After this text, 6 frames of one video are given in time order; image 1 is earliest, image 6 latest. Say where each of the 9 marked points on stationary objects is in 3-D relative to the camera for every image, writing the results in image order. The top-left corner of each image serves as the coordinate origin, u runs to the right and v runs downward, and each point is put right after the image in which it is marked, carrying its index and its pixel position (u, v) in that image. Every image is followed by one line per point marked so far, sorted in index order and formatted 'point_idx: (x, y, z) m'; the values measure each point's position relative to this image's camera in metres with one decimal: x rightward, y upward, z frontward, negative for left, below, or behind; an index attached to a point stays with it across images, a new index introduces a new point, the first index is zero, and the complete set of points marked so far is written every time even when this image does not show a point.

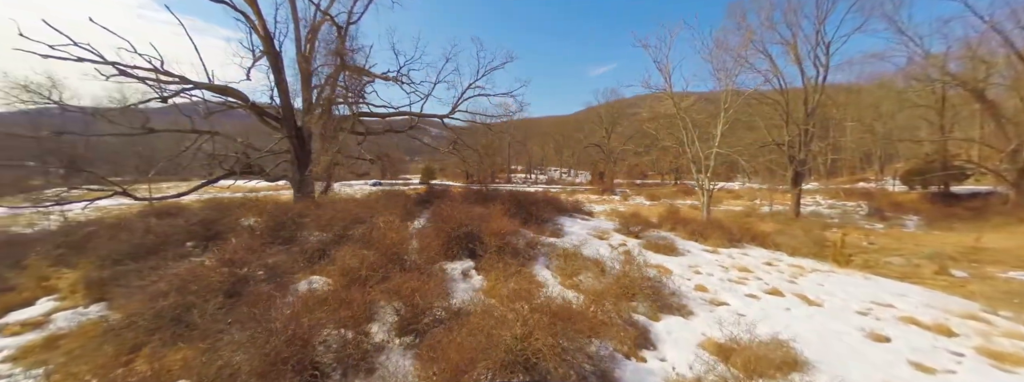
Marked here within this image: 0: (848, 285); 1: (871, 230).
0: (+6.3, -1.8, +6.0) m
1: (+16.7, -1.8, +14.8) m
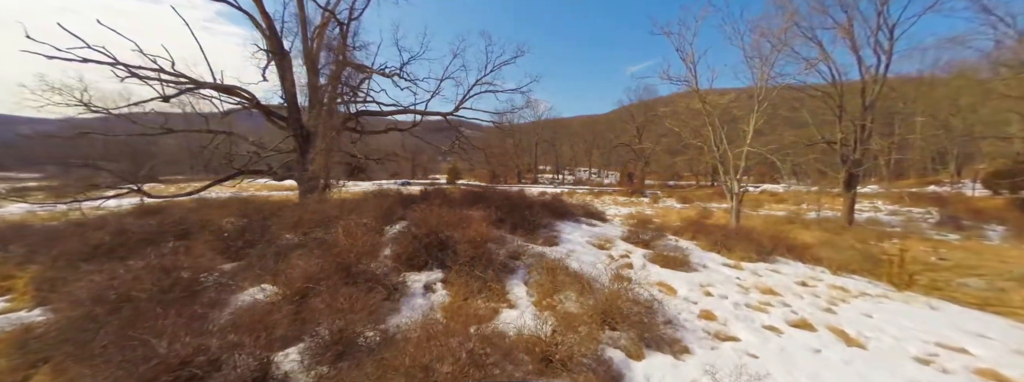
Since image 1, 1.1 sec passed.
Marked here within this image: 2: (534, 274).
0: (+5.9, -1.9, +4.7) m
1: (+17.1, -2.0, +12.6) m
2: (+0.4, -1.4, +5.2) m
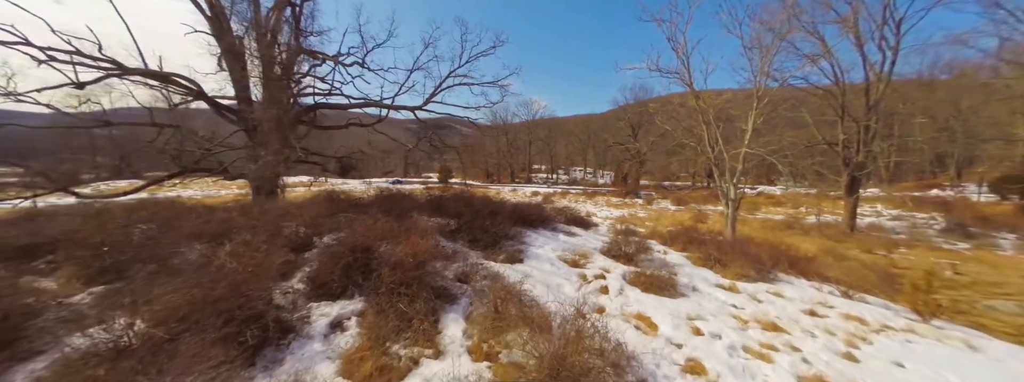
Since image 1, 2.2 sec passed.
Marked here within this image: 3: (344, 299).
0: (+5.1, -2.1, +3.7) m
1: (+16.2, -2.3, +11.7) m
2: (-0.4, -1.5, +4.2) m
3: (-2.1, -1.4, +4.1) m
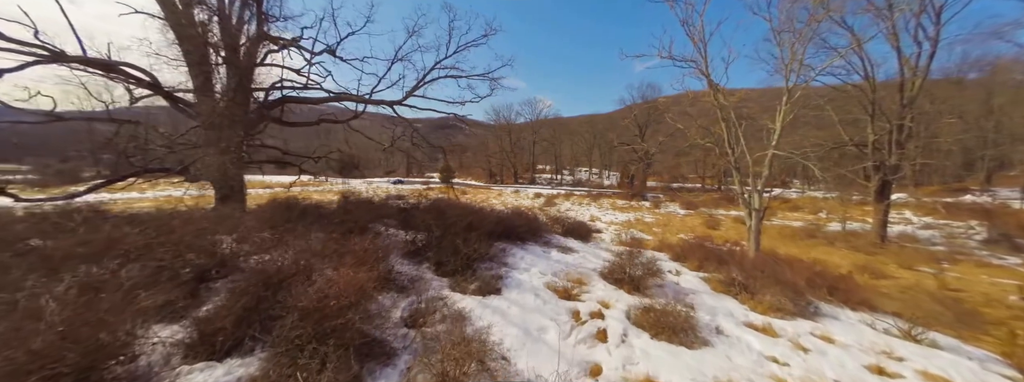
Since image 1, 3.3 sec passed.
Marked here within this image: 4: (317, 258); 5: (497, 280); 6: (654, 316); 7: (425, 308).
0: (+4.7, -2.3, +2.5) m
1: (+15.9, -2.5, +10.2) m
2: (-0.8, -1.6, +3.0) m
3: (-2.5, -1.5, +2.9) m
4: (-2.5, -0.8, +4.1) m
5: (-0.2, -1.3, +4.8) m
6: (+1.9, -1.7, +4.3) m
7: (-1.0, -1.4, +3.8) m
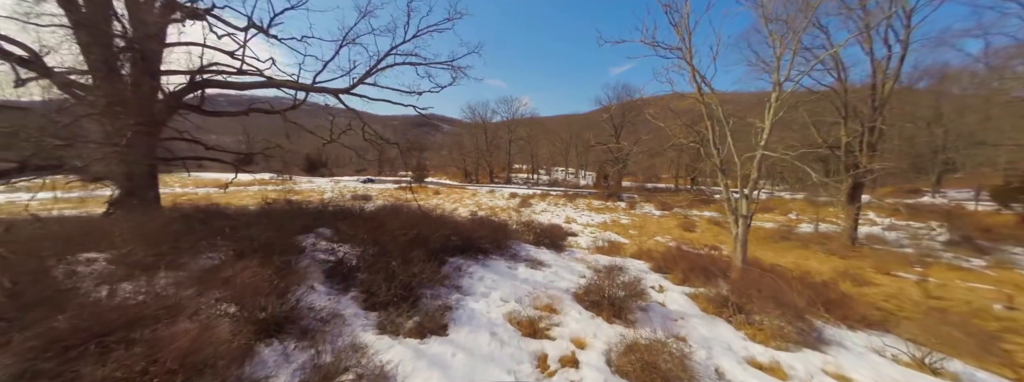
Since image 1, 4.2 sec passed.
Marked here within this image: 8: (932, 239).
0: (+4.2, -2.4, +1.8) m
1: (+14.9, -2.6, +10.2) m
2: (-1.3, -1.7, +1.9) m
3: (-3.0, -1.6, +1.7) m
4: (-3.0, -0.9, +2.9) m
5: (-0.8, -1.4, +3.7) m
6: (+1.4, -1.8, +3.4) m
7: (-1.5, -1.5, +2.7) m
8: (+19.1, -2.2, +14.4) m
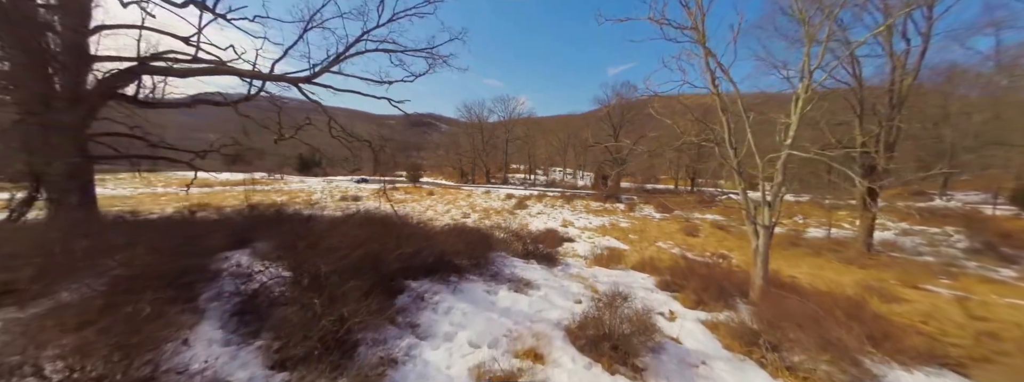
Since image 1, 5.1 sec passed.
0: (+4.0, -2.5, +0.8) m
1: (+14.6, -2.8, +9.3) m
2: (-1.5, -1.8, +0.9) m
3: (-3.3, -1.7, +0.7) m
4: (-3.3, -1.0, +1.8) m
5: (-1.1, -1.5, +2.7) m
6: (+1.1, -1.9, +2.4) m
7: (-1.8, -1.6, +1.7) m
8: (+18.8, -2.3, +13.5) m
